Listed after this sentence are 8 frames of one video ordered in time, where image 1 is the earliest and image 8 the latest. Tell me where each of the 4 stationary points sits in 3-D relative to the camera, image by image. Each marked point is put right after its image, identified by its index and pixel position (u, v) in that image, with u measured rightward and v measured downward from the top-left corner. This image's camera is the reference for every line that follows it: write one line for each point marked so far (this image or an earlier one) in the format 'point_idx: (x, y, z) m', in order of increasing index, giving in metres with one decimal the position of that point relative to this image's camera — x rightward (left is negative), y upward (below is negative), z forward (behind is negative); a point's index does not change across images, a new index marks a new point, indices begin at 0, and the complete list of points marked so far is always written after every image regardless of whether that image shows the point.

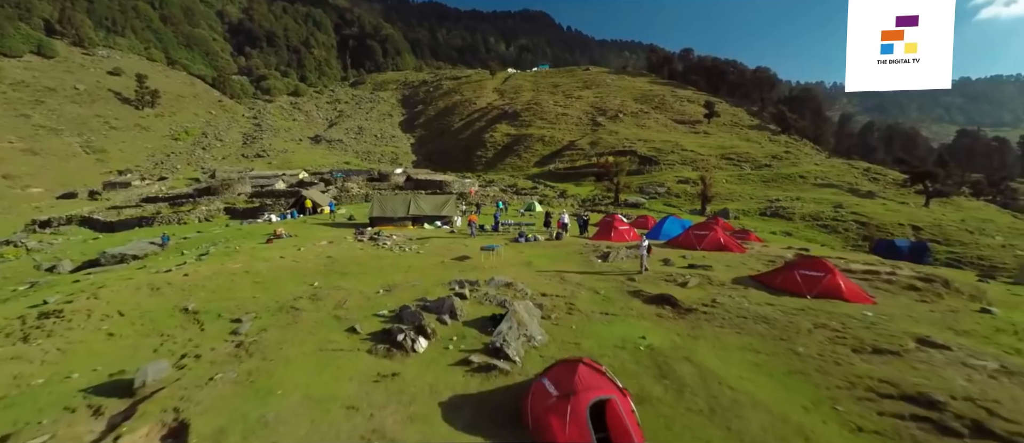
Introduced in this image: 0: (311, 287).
0: (-4.3, -1.4, +8.9) m
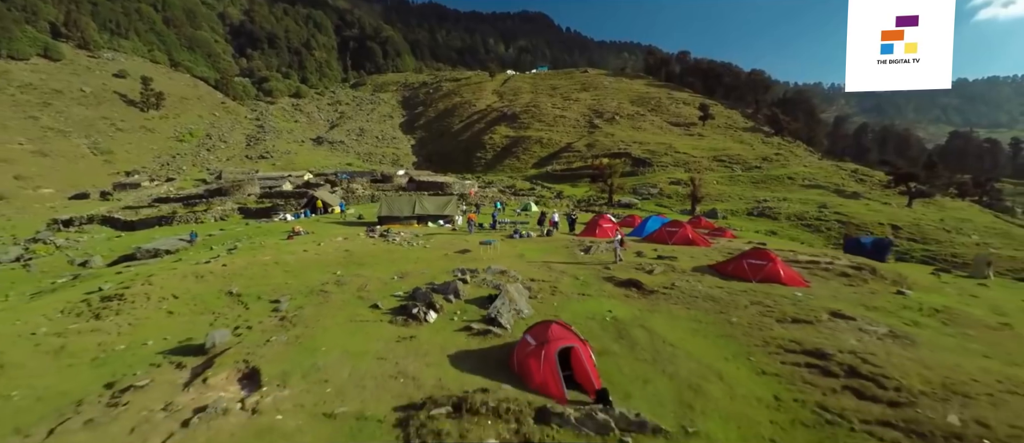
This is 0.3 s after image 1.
0: (-4.4, -1.3, +10.3) m
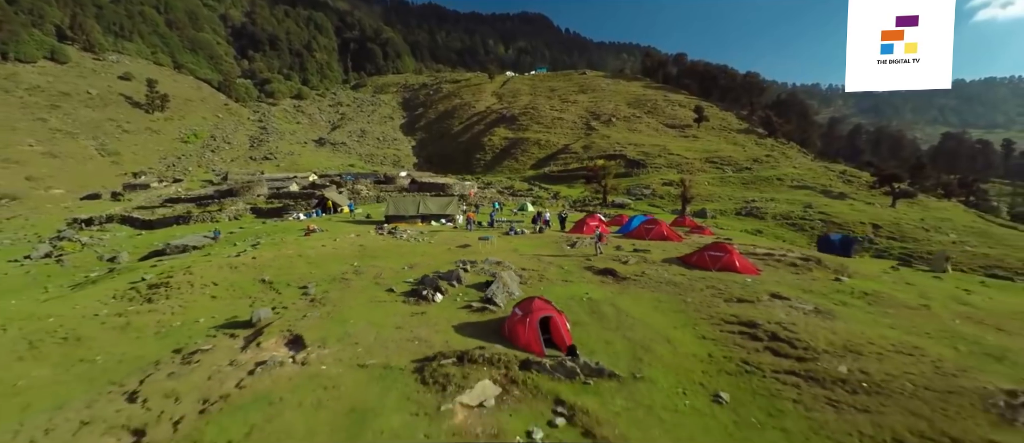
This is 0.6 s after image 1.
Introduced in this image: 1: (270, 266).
0: (-4.6, -1.3, +11.8) m
1: (-7.1, -1.3, +12.2) m
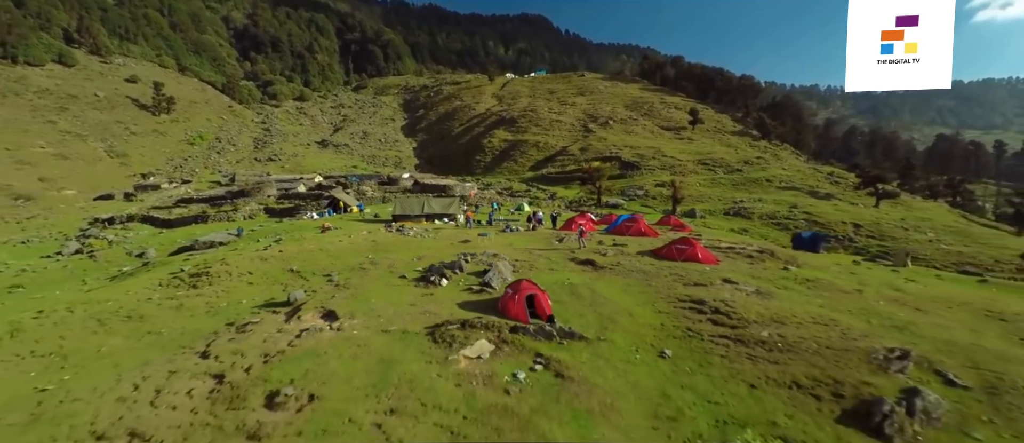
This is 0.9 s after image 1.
0: (-4.7, -1.2, +13.5) m
1: (-7.2, -1.2, +13.9) m
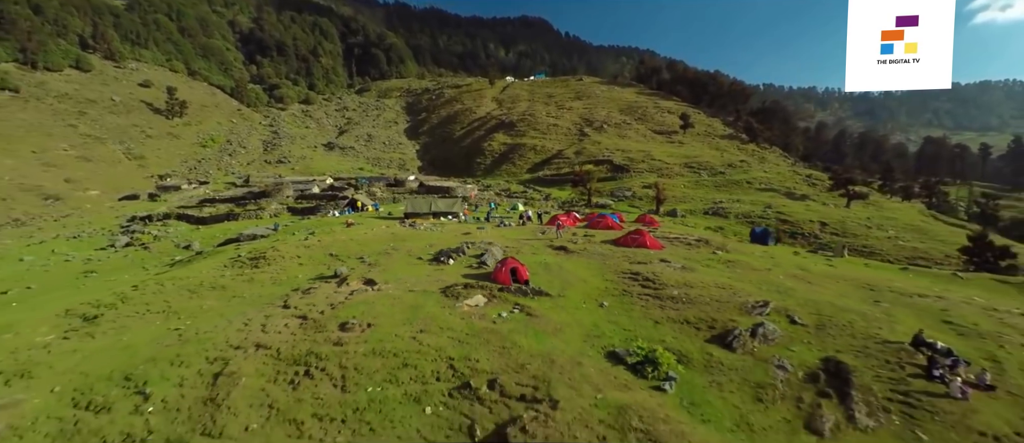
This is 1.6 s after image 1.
0: (-5.1, -1.0, +17.0) m
1: (-7.6, -1.0, +17.3) m
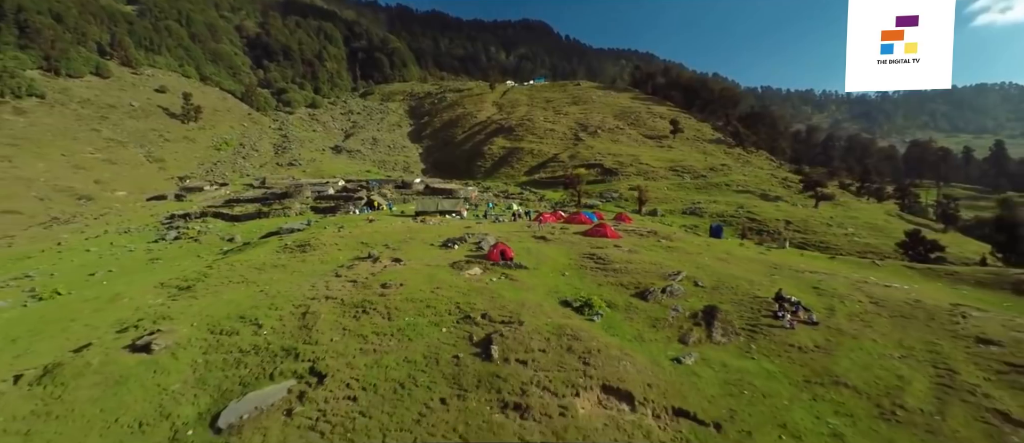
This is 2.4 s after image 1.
0: (-5.5, -0.8, +21.4) m
1: (-8.0, -0.8, +21.8) m
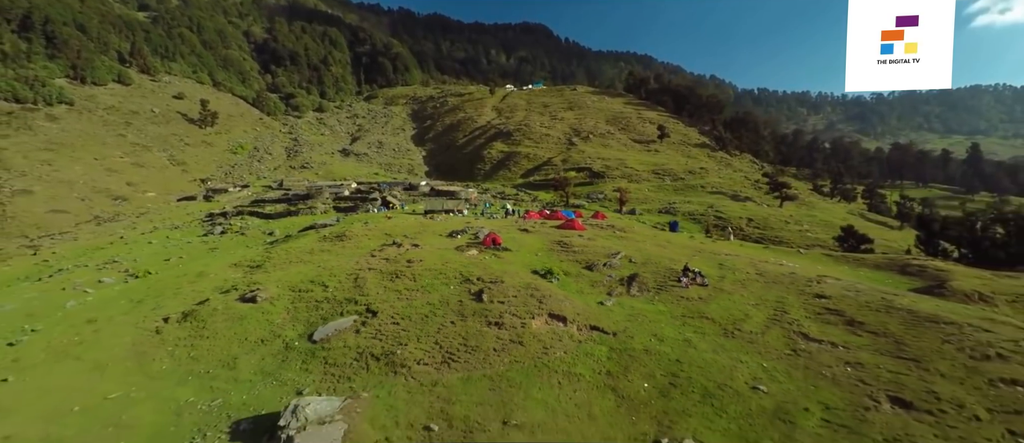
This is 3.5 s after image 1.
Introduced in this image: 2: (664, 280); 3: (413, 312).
0: (-6.1, -0.5, +27.3) m
1: (-8.6, -0.5, +27.7) m
2: (+7.0, -2.7, +19.0) m
3: (-3.9, -3.5, +16.2) m
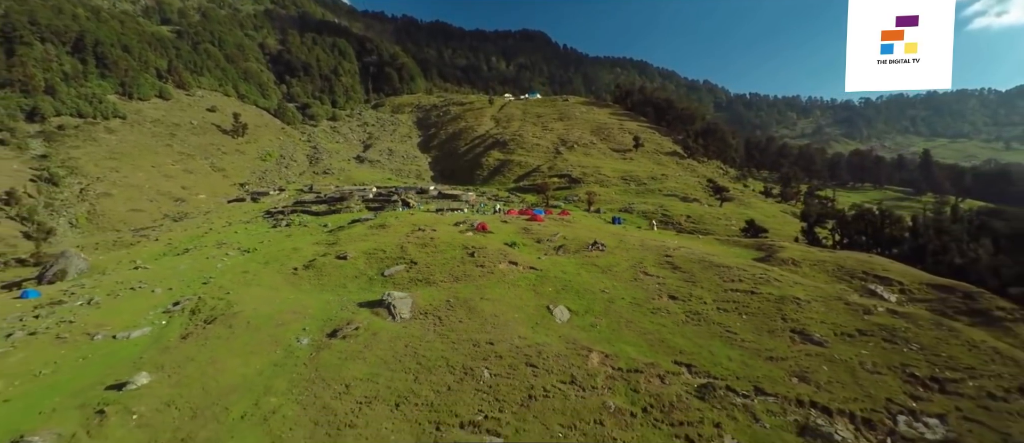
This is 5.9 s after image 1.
0: (-7.7, +0.1, +41.1) m
1: (-10.2, +0.1, +41.5) m
2: (+5.4, -2.1, +32.7) m
3: (-5.5, -2.9, +29.9) m
